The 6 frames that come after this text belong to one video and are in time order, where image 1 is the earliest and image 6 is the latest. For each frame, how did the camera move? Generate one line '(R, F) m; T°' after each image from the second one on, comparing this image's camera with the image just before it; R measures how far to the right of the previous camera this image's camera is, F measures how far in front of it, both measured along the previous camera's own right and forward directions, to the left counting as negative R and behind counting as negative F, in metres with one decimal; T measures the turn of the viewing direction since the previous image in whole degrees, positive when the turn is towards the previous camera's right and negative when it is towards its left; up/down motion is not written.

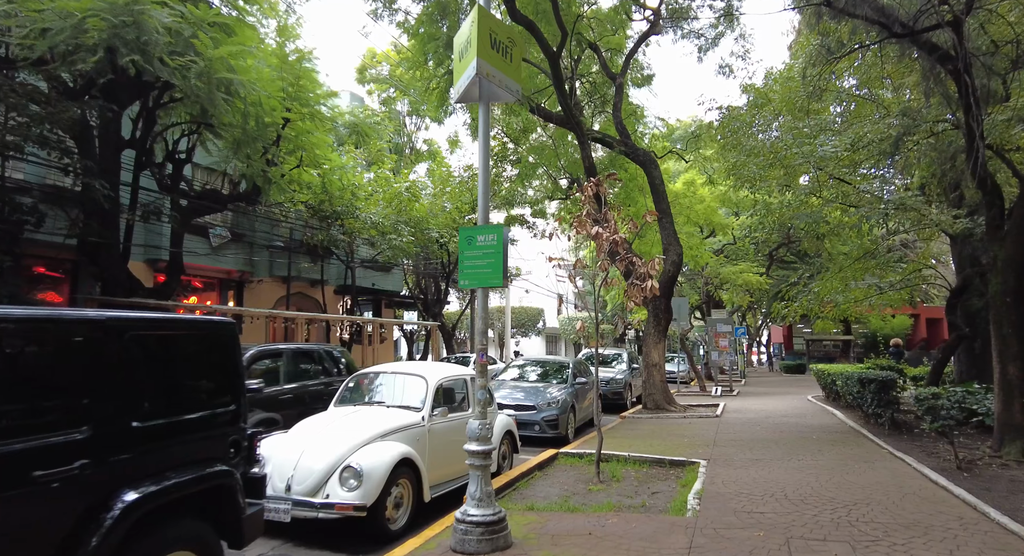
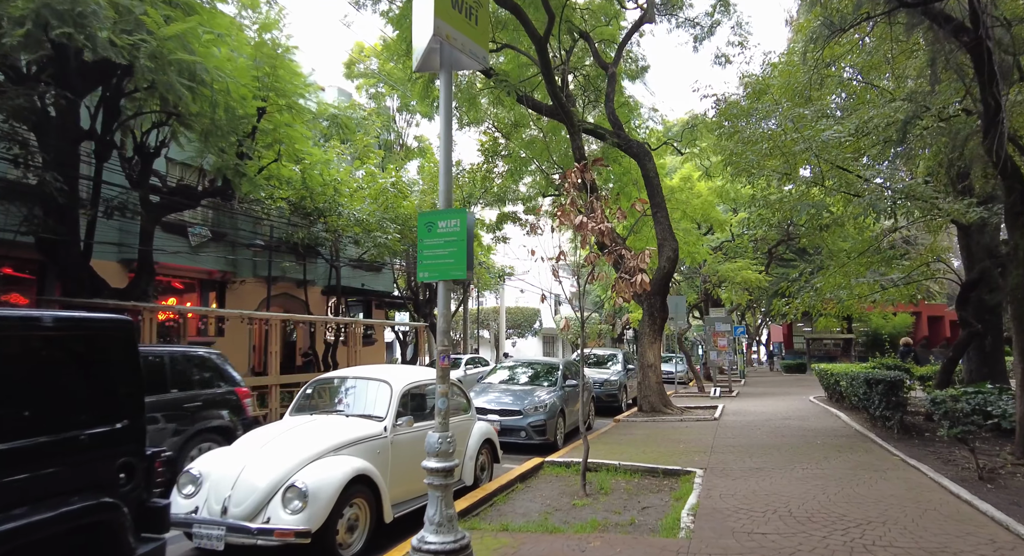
(+0.2, +0.6) m; 0°
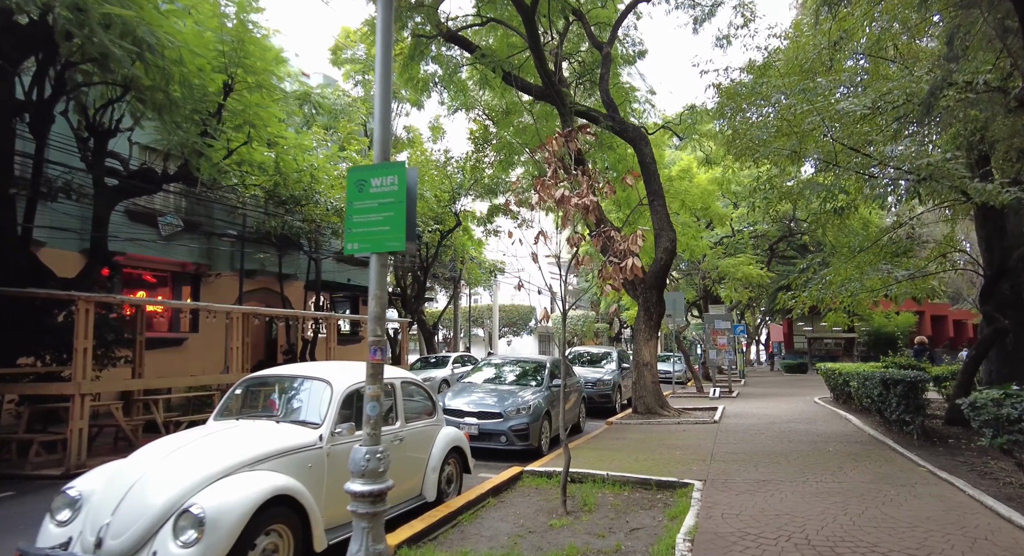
(+0.2, +0.9) m; 0°
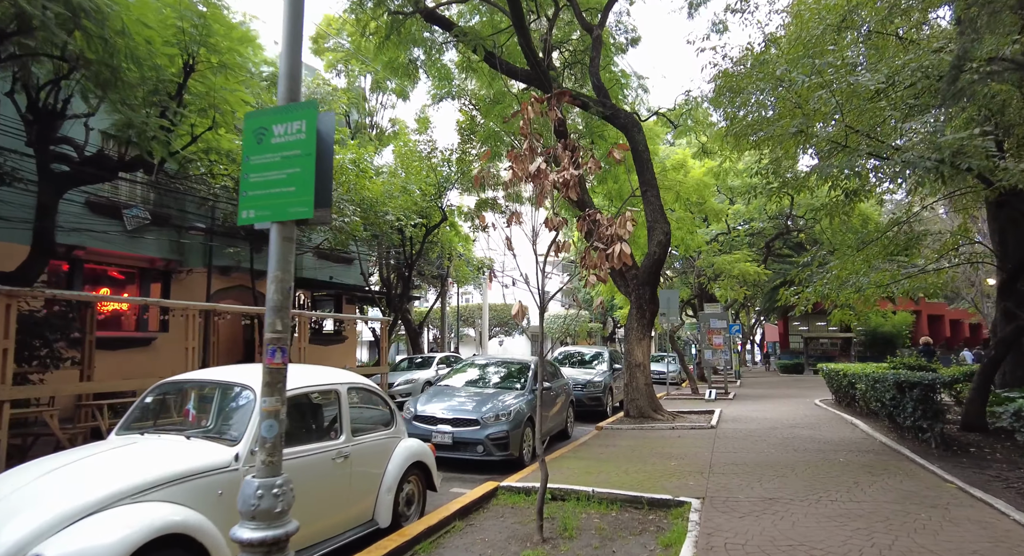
(+0.2, +0.8) m; 0°
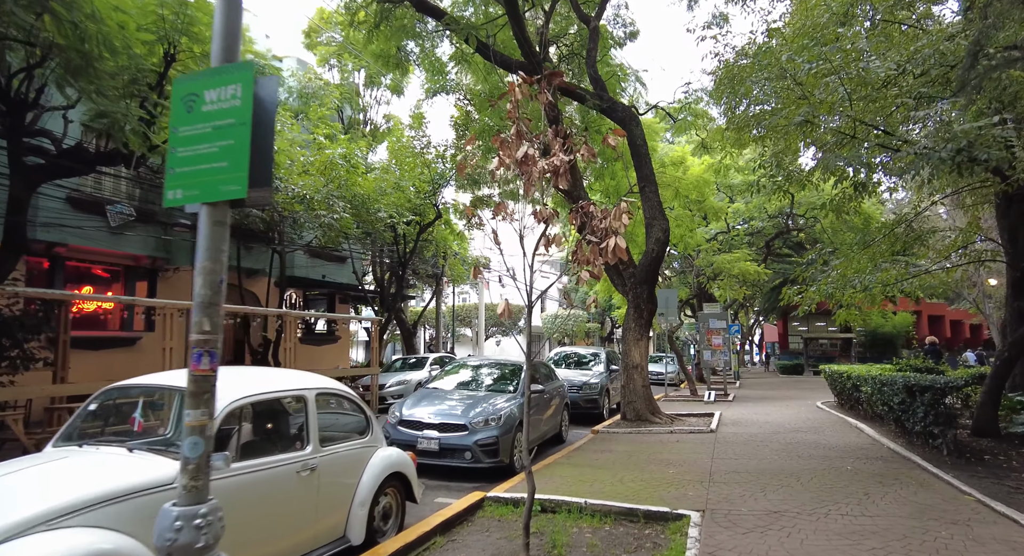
(+0.1, +0.4) m; 0°
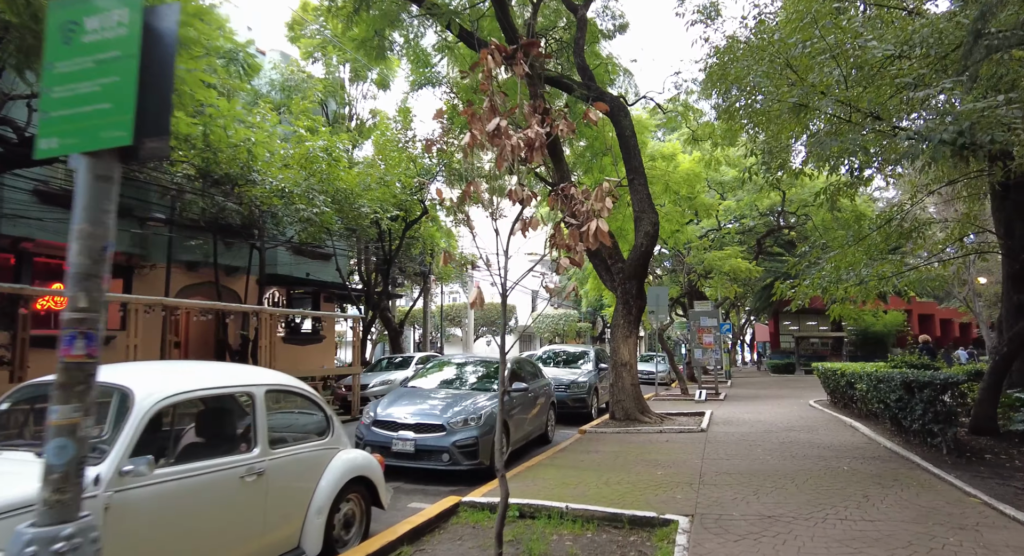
(+0.1, +0.4) m; +1°
